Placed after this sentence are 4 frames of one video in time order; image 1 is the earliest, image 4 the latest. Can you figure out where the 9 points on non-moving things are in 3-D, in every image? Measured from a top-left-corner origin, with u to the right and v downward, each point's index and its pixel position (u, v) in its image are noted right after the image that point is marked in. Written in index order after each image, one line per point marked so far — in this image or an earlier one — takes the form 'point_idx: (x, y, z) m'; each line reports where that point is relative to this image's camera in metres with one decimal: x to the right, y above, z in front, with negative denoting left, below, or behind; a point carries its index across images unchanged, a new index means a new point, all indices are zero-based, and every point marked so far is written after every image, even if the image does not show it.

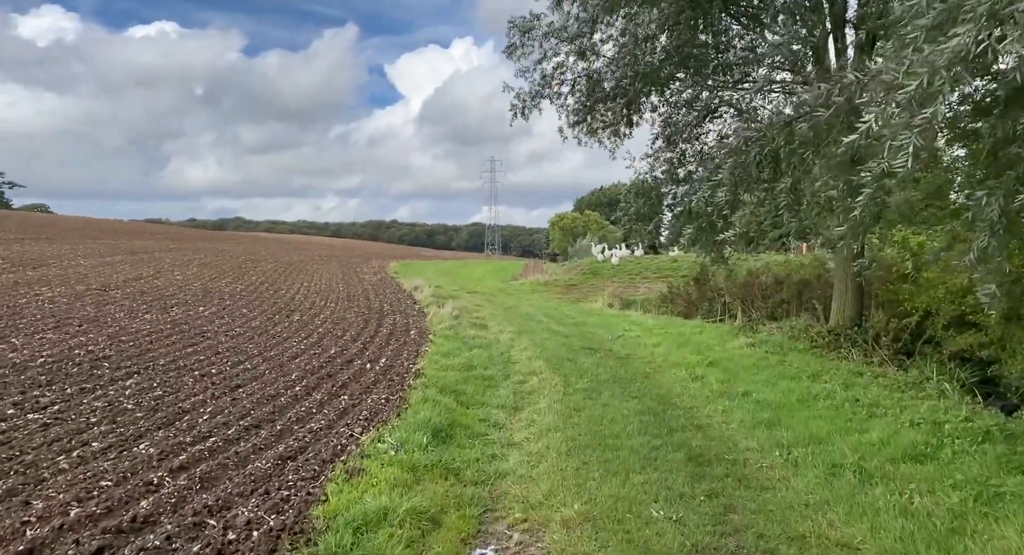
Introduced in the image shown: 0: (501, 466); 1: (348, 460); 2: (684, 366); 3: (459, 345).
0: (-0.1, -1.4, +5.3) m
1: (-1.2, -1.3, +5.0) m
2: (+2.7, -1.4, +11.5) m
3: (-0.9, -1.1, +11.5) m
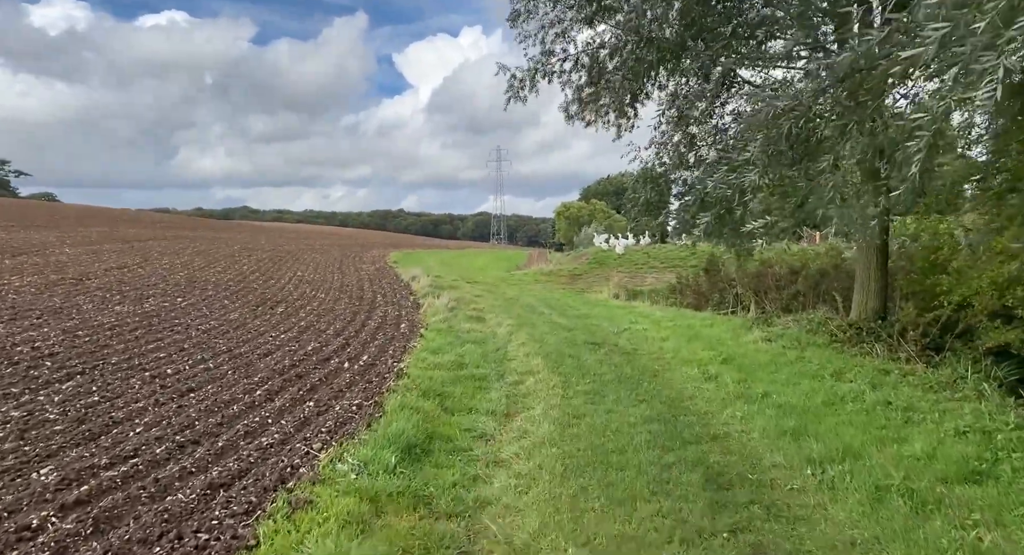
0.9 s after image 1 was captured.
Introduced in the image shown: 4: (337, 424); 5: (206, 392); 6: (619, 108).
0: (-0.2, -1.3, +4.5) m
1: (-1.3, -1.2, +4.1) m
2: (+2.7, -1.3, +10.6) m
3: (-0.9, -0.9, +10.6) m
4: (-1.3, -1.1, +5.5) m
5: (-2.7, -1.0, +6.2) m
6: (+1.8, +2.9, +12.2) m
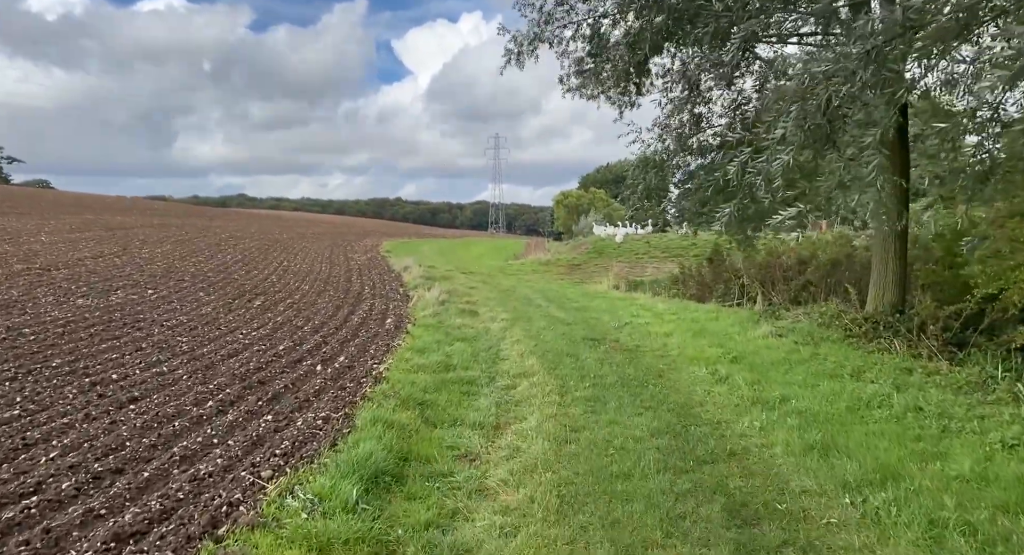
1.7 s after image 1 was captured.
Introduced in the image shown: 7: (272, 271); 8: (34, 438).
0: (-0.3, -1.3, +3.7) m
1: (-1.3, -1.2, +3.3) m
2: (+2.6, -1.2, +9.8) m
3: (-1.0, -0.8, +9.8) m
4: (-1.4, -1.1, +4.7) m
5: (-2.7, -0.9, +5.4) m
6: (+1.7, +3.0, +11.4) m
7: (-5.8, +0.1, +17.3) m
8: (-2.9, -1.0, +4.4) m
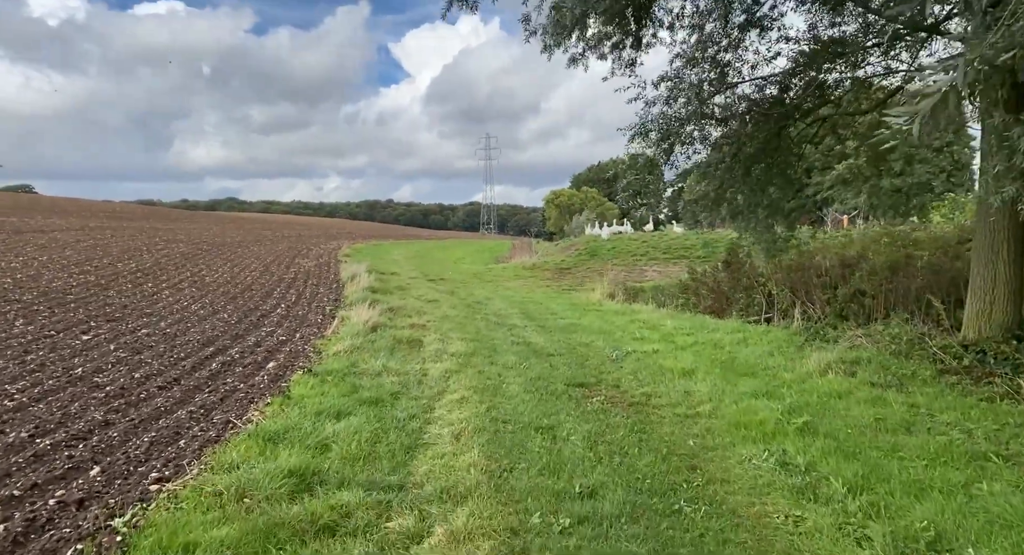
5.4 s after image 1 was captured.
0: (-0.7, -1.5, 0.0) m
1: (-1.8, -1.4, -0.4) m
2: (+2.1, -1.3, +6.1) m
3: (-1.5, -1.0, +6.1) m
4: (-1.9, -1.3, +1.0) m
5: (-3.2, -1.2, +1.7) m
6: (+1.2, +2.9, +7.7) m
7: (-6.4, -0.1, +13.5) m
8: (-3.4, -1.2, +0.7) m
